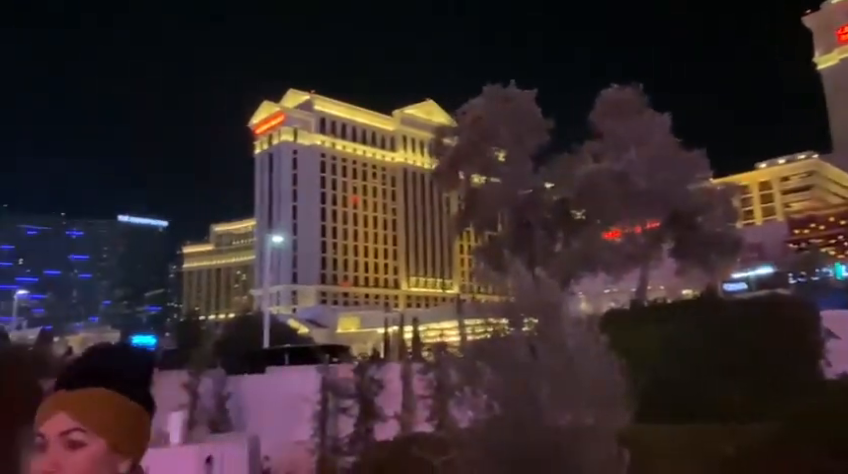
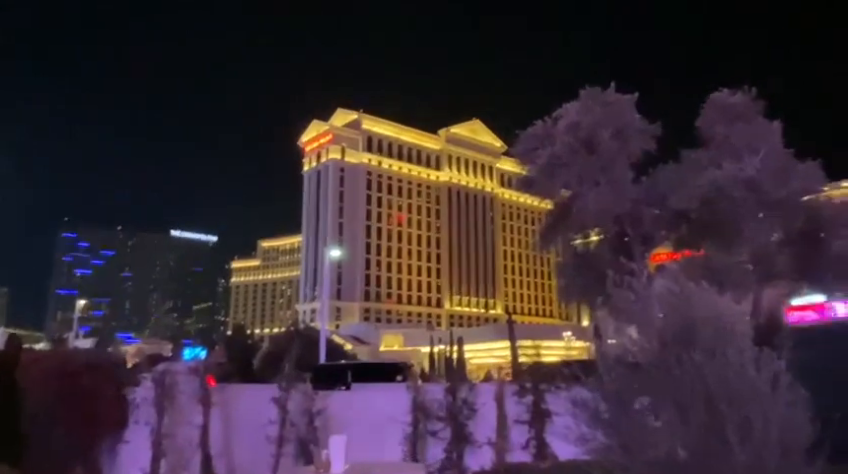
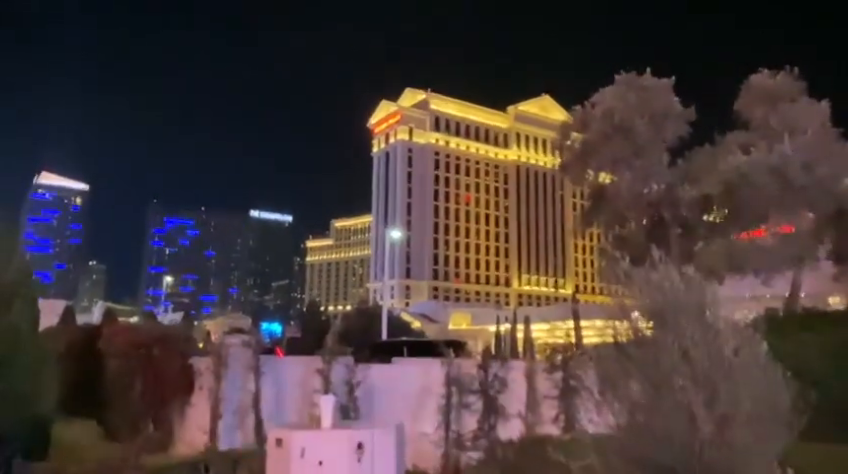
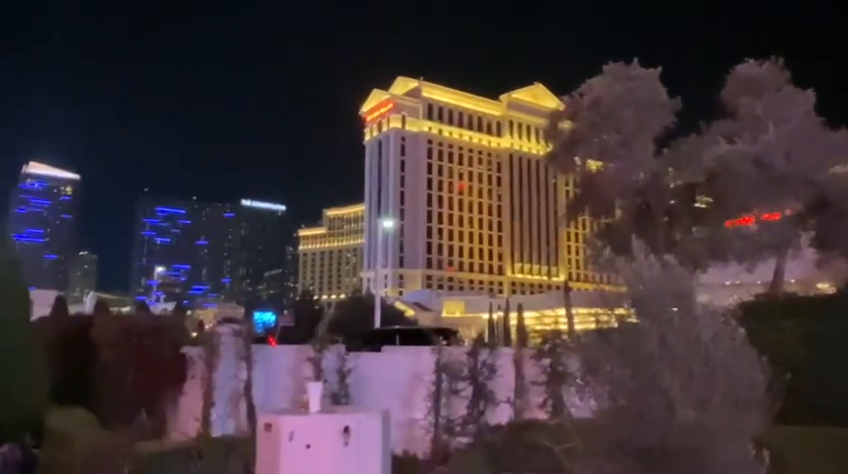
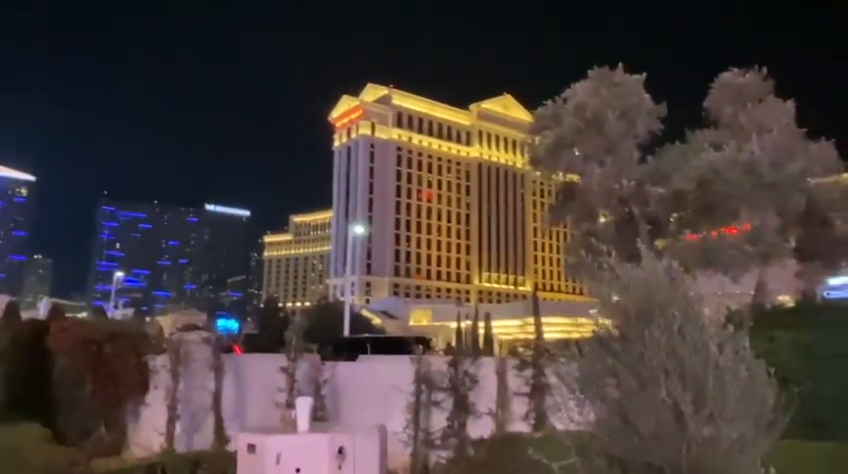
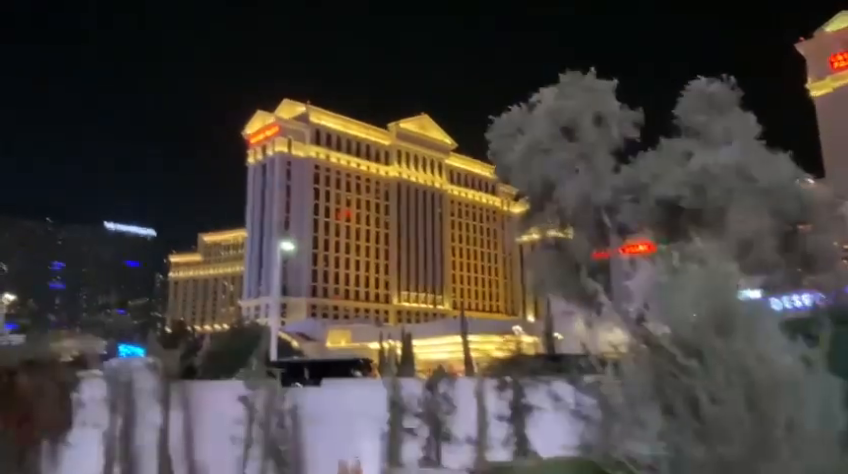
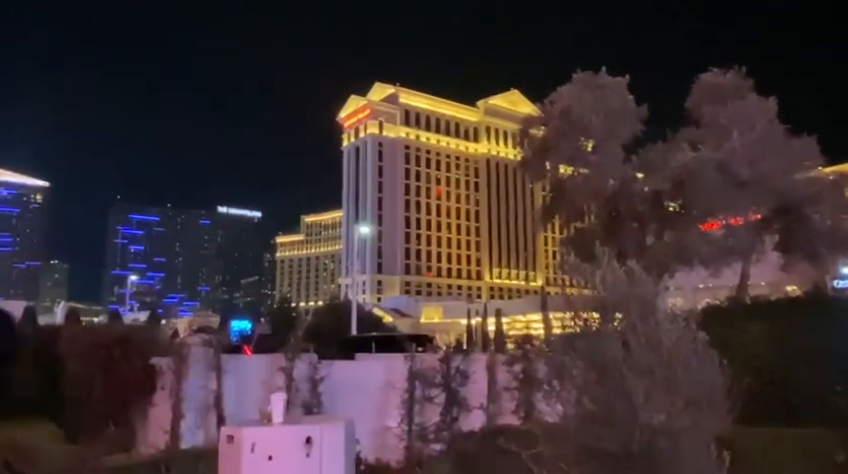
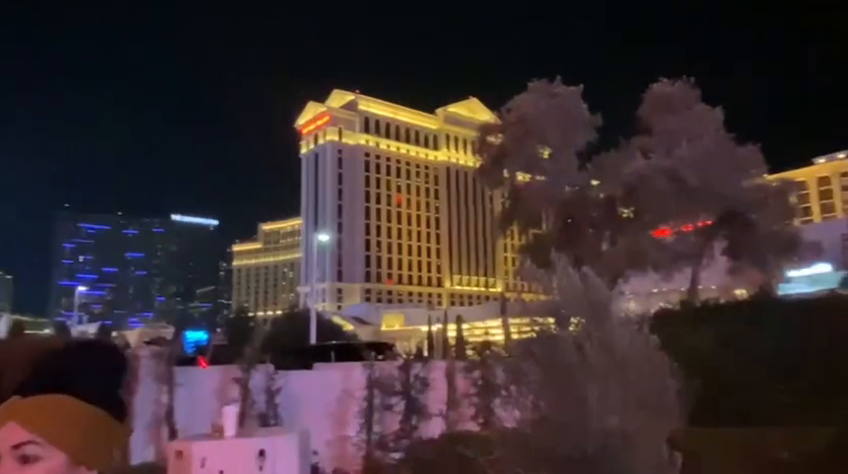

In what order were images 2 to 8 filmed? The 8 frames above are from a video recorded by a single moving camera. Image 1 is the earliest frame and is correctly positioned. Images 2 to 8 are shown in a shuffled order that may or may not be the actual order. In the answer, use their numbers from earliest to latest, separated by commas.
8, 7, 4, 3, 5, 2, 6
